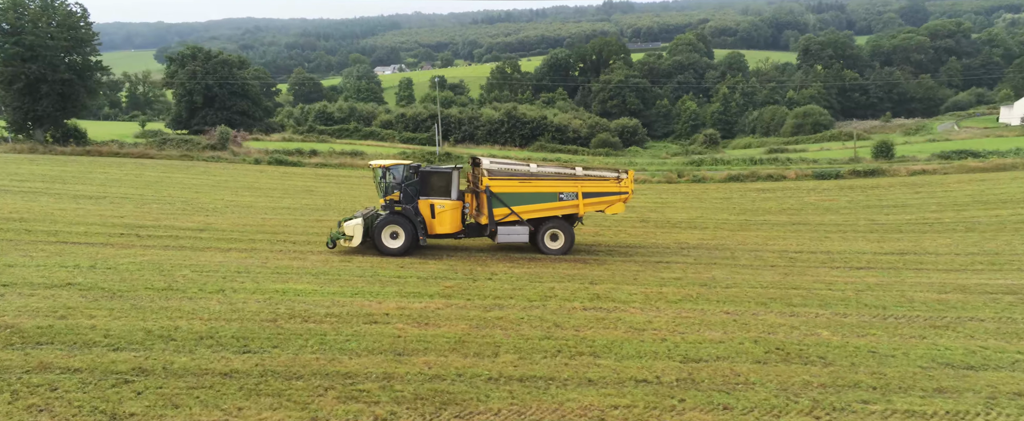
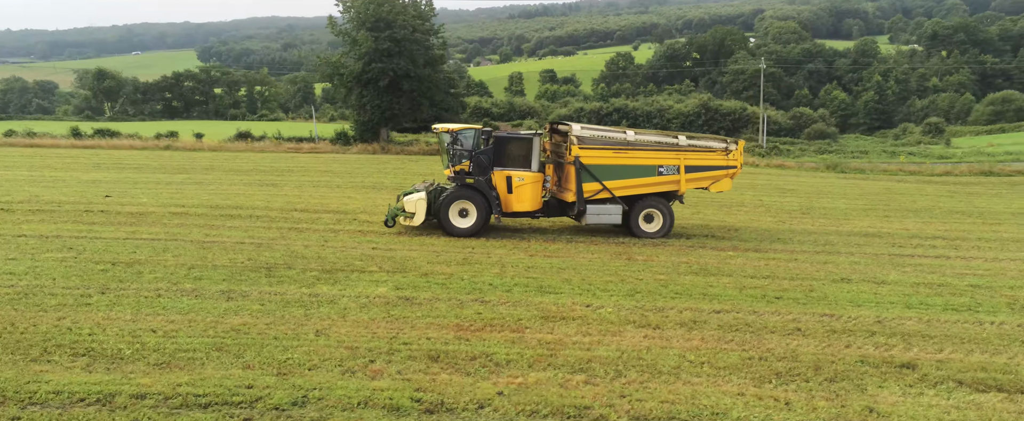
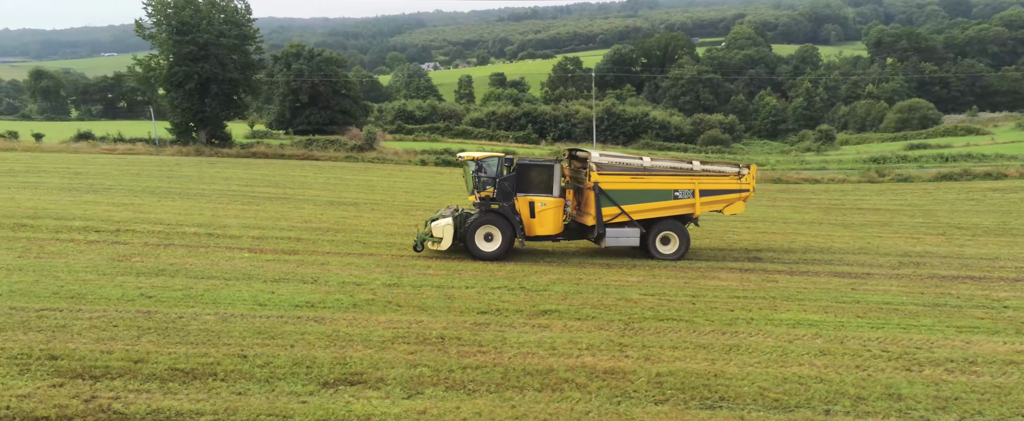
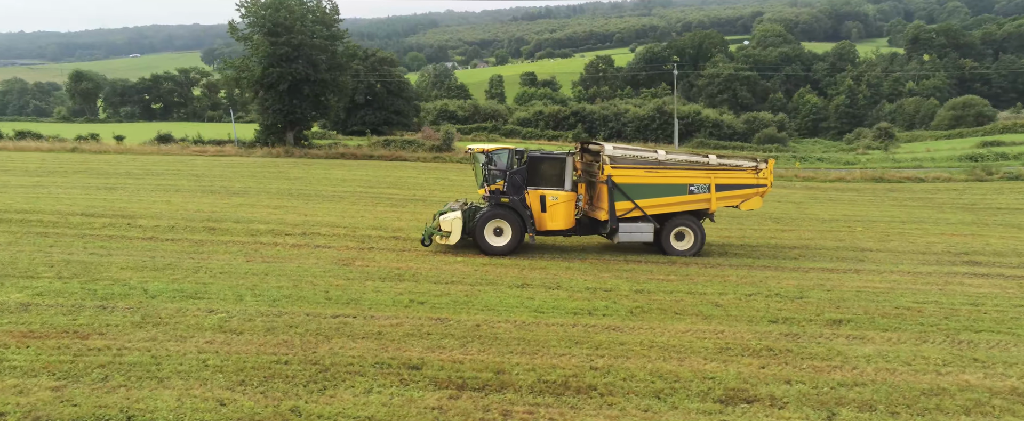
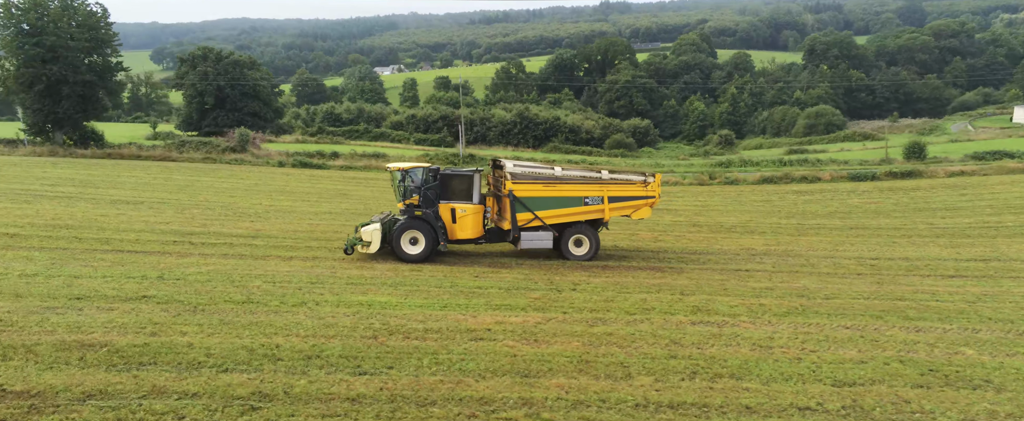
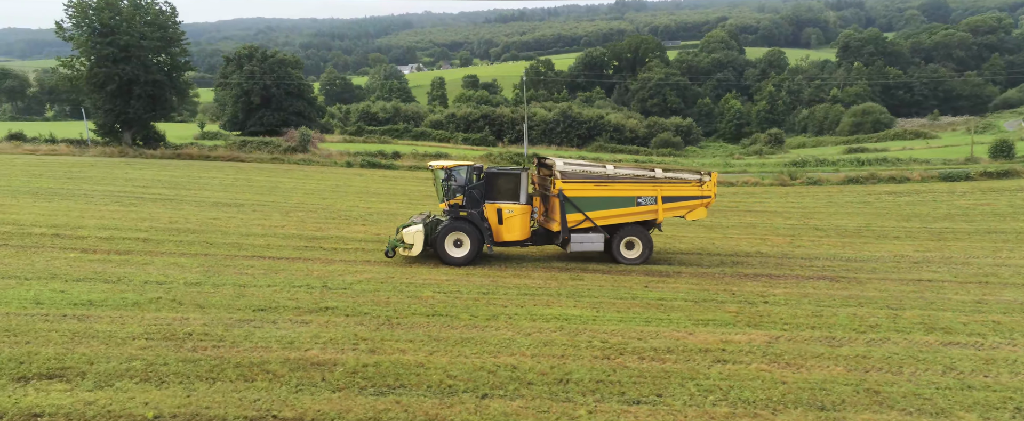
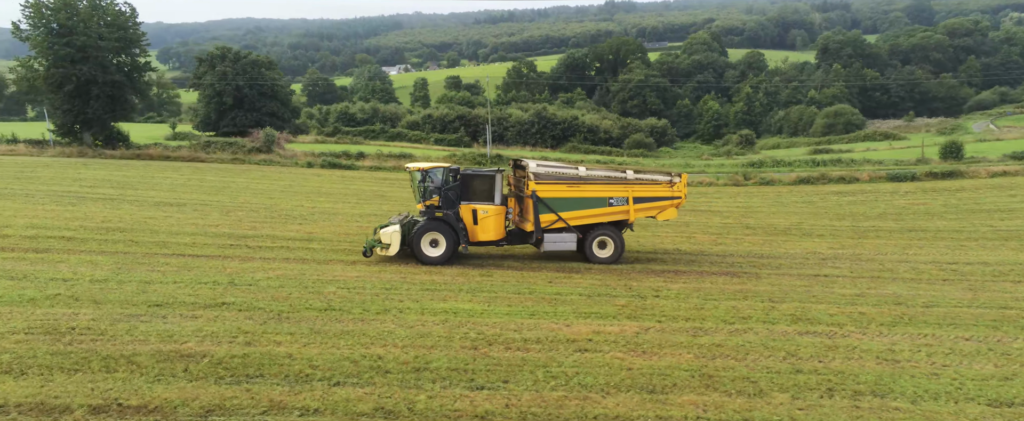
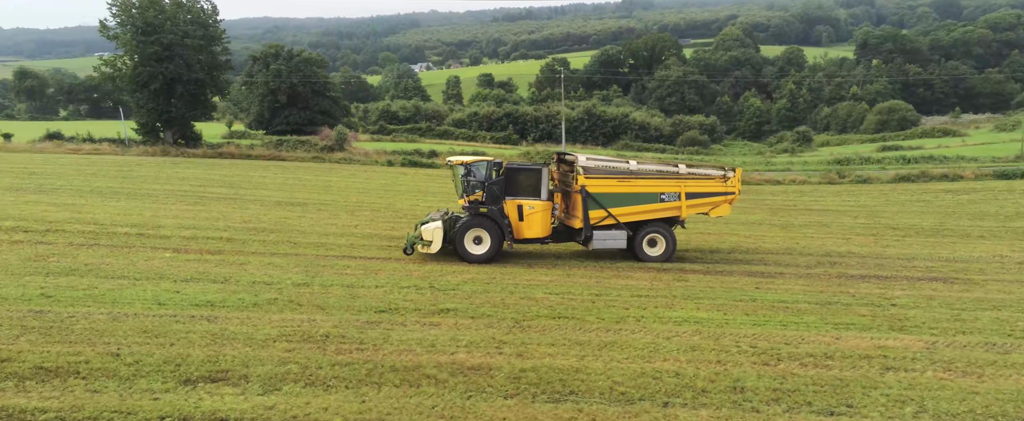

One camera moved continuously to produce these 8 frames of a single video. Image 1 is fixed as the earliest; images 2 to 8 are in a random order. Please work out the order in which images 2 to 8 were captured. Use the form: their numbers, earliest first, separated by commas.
5, 7, 6, 8, 3, 4, 2
